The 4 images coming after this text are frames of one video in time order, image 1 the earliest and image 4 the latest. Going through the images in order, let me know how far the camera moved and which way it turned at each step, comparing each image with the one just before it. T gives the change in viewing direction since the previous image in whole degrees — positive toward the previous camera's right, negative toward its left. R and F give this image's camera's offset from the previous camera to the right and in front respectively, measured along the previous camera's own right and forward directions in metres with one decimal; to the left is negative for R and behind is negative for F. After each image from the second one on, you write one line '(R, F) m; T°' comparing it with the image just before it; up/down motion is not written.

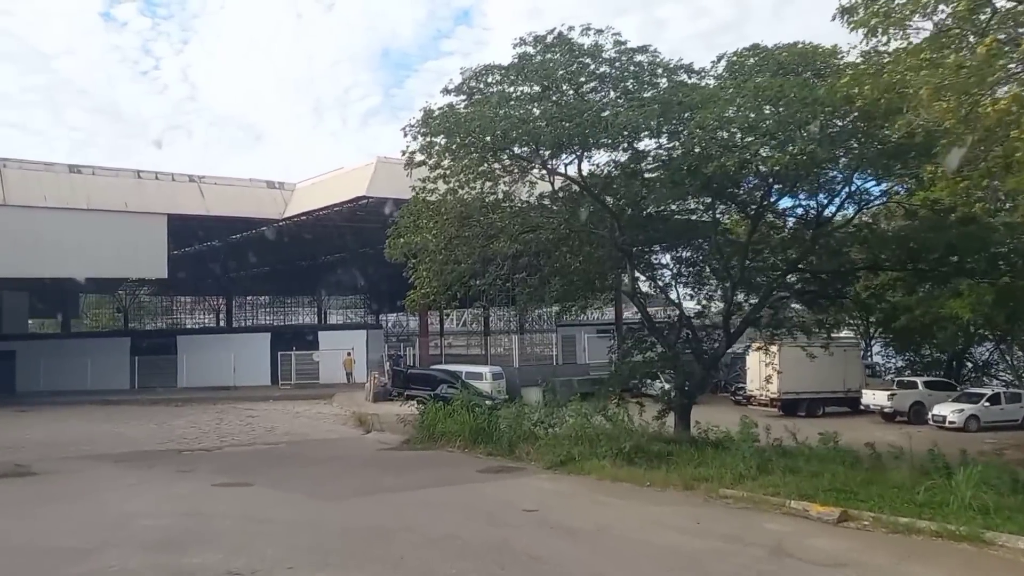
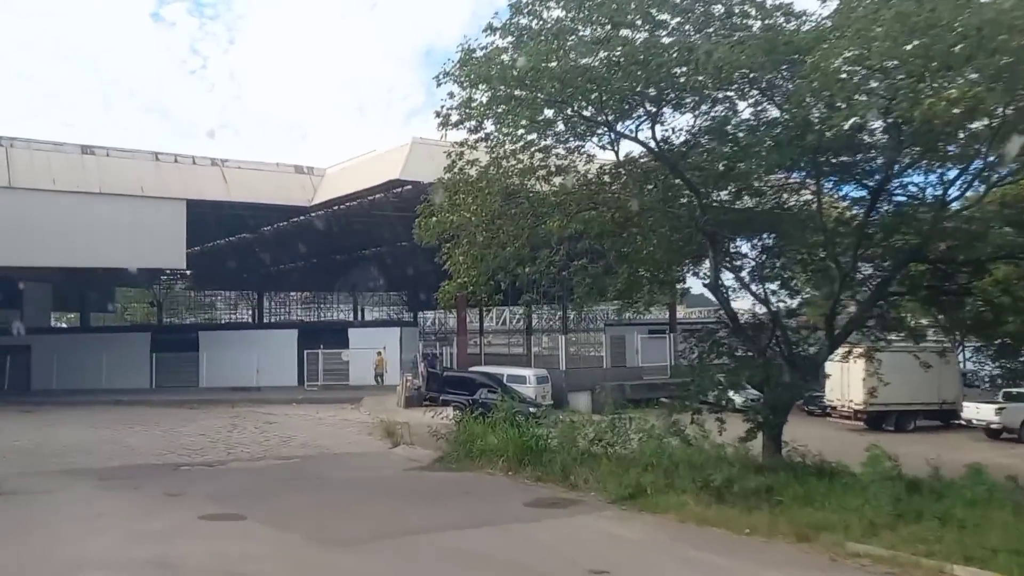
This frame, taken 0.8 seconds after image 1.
(-0.3, +3.0) m; -3°
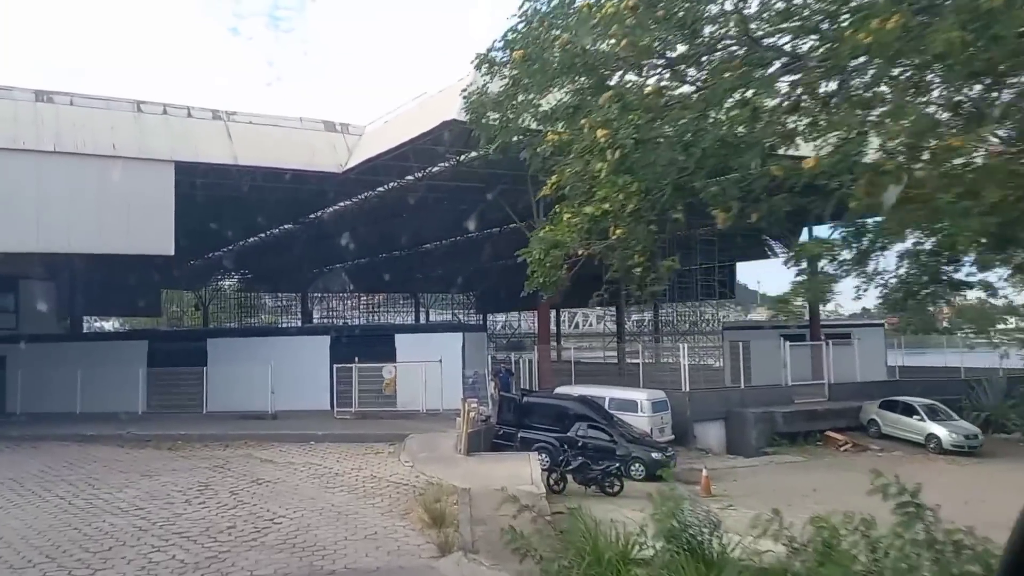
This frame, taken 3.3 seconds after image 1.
(-0.9, +8.5) m; -5°
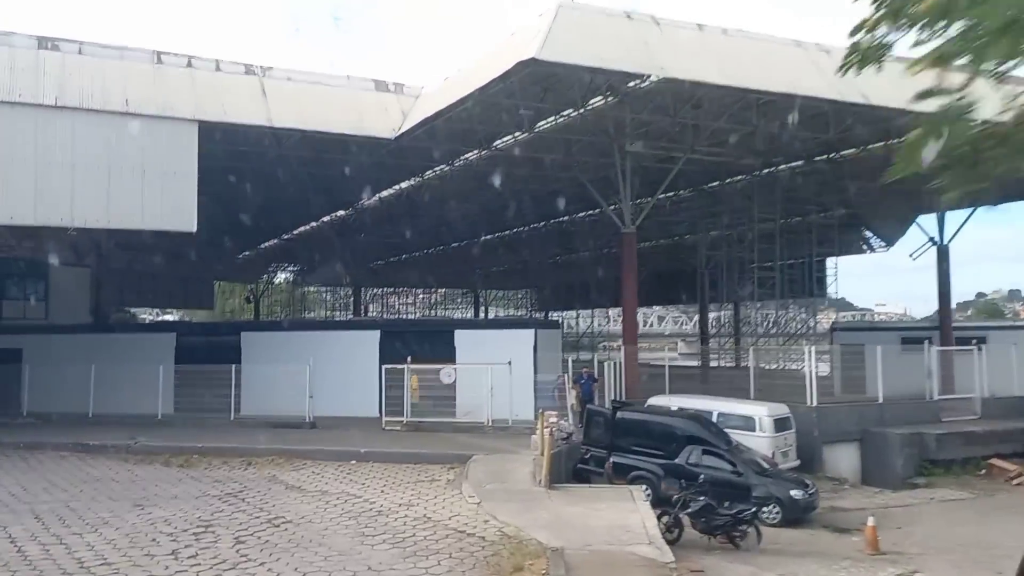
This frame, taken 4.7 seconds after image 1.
(-0.6, +4.0) m; -4°
